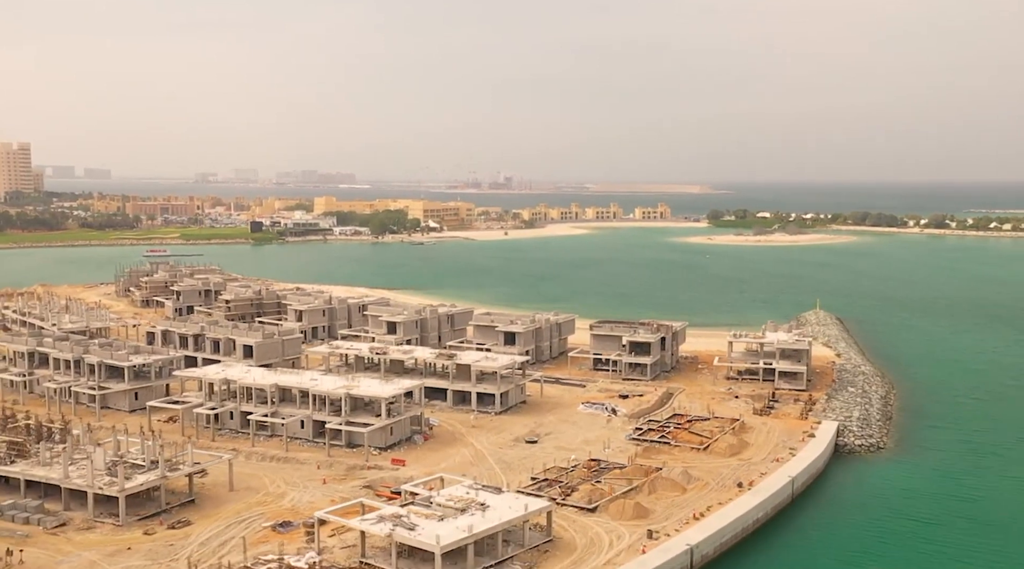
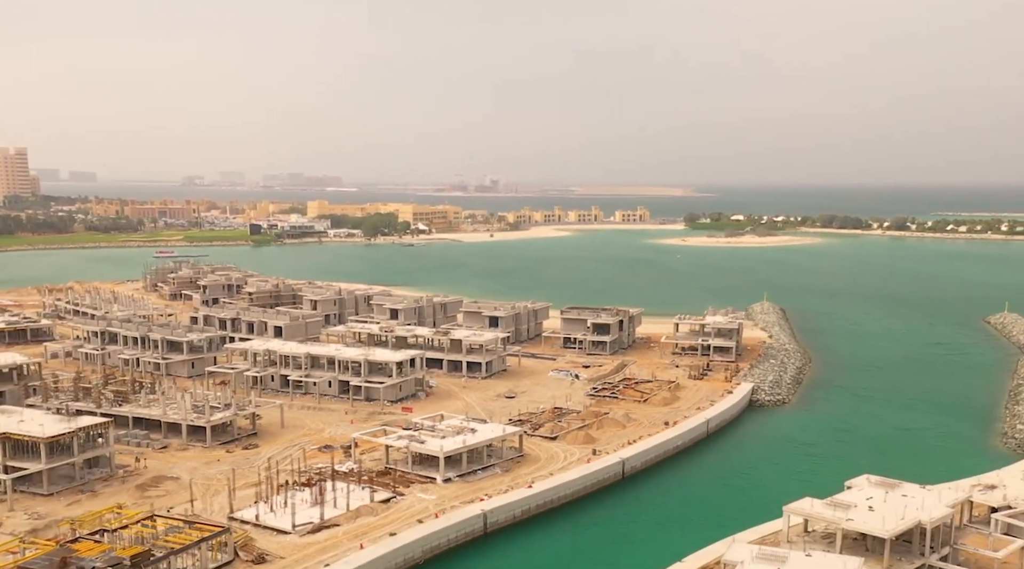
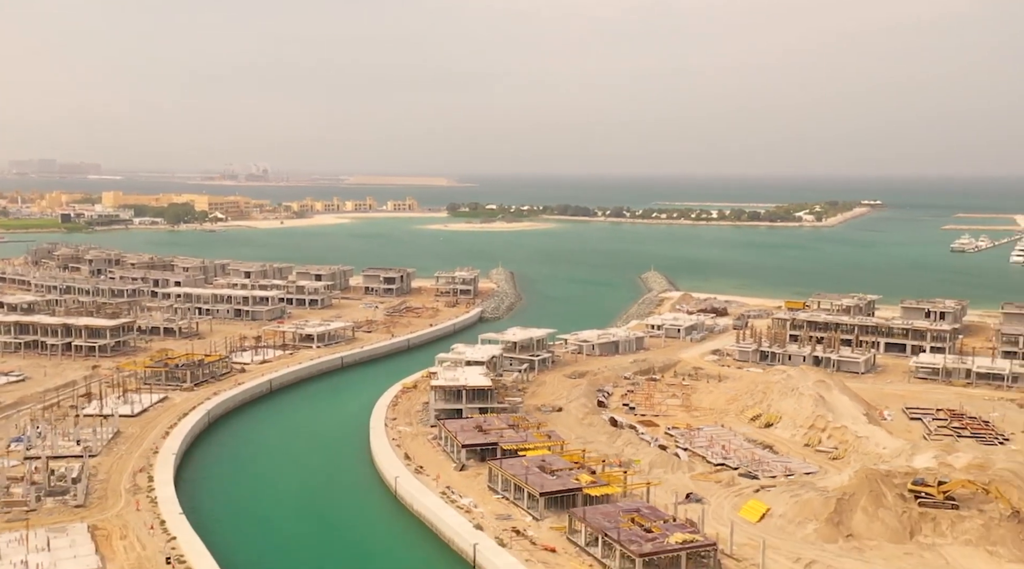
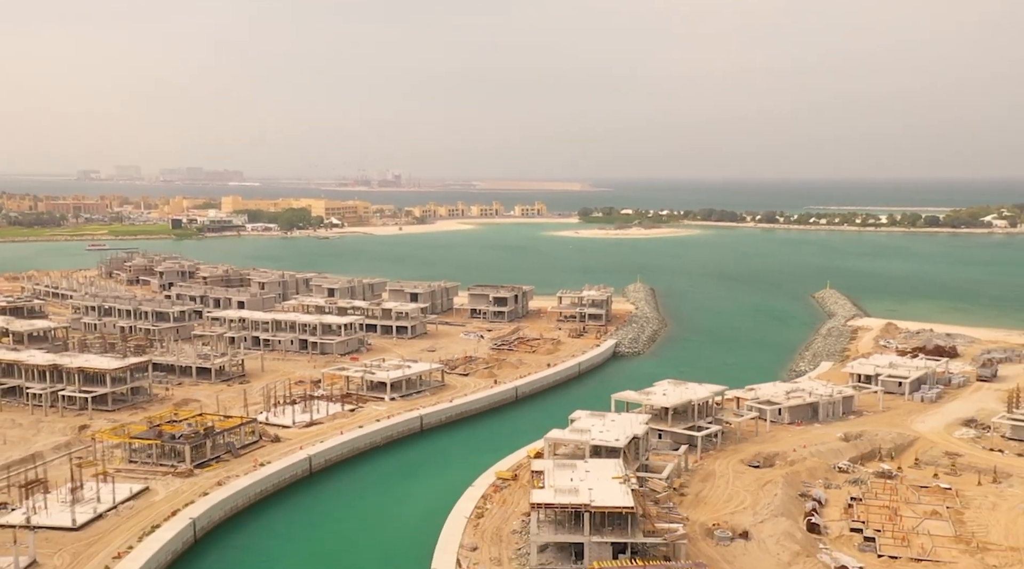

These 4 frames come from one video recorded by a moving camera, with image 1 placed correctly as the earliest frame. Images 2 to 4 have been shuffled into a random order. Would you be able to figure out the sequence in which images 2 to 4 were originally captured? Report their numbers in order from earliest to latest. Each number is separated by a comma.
2, 4, 3
